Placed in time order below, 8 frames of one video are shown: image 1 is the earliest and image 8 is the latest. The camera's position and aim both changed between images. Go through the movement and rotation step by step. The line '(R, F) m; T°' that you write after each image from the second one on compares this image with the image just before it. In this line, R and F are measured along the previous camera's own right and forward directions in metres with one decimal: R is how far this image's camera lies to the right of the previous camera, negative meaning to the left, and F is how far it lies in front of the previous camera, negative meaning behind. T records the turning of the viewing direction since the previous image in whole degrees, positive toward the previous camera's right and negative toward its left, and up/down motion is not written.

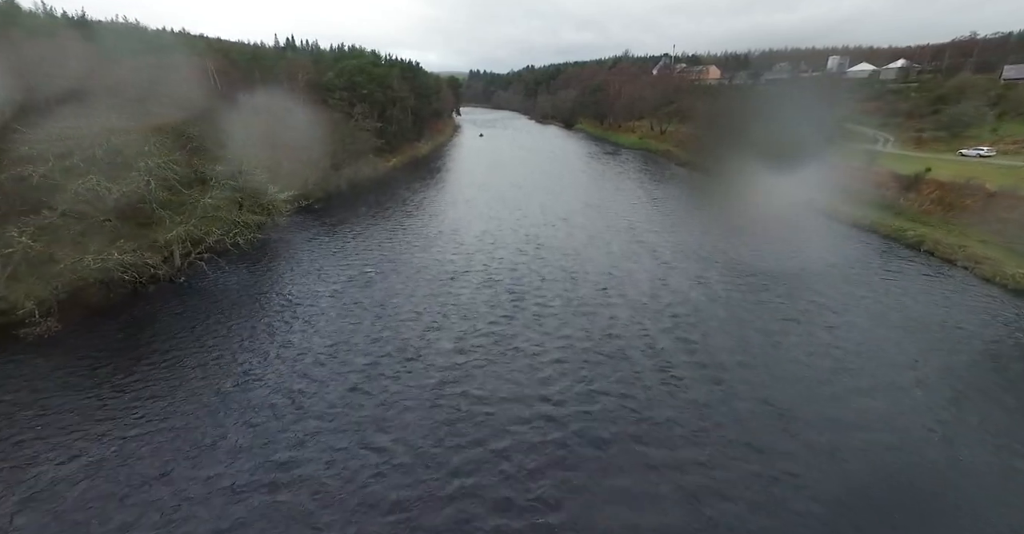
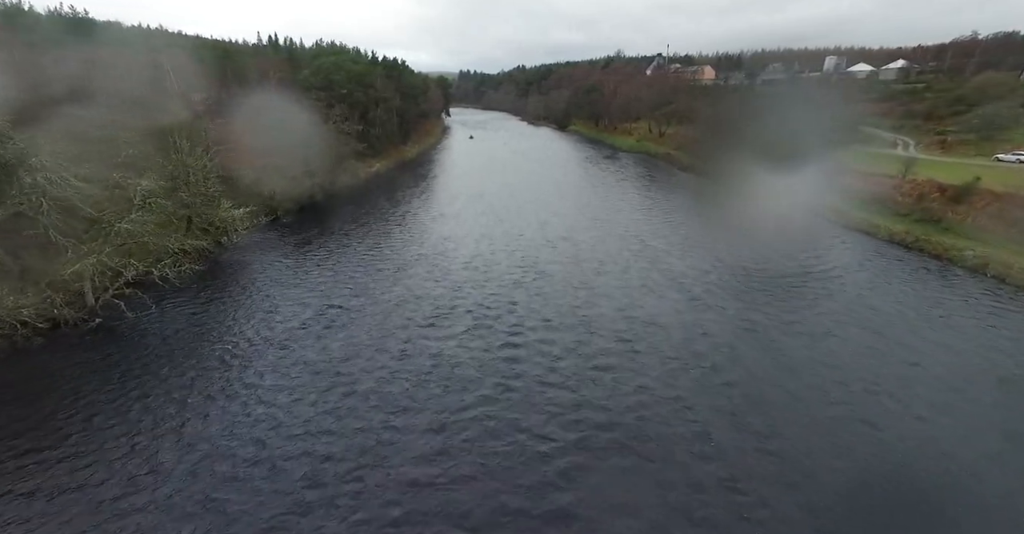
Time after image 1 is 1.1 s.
(-0.2, +5.6) m; +1°
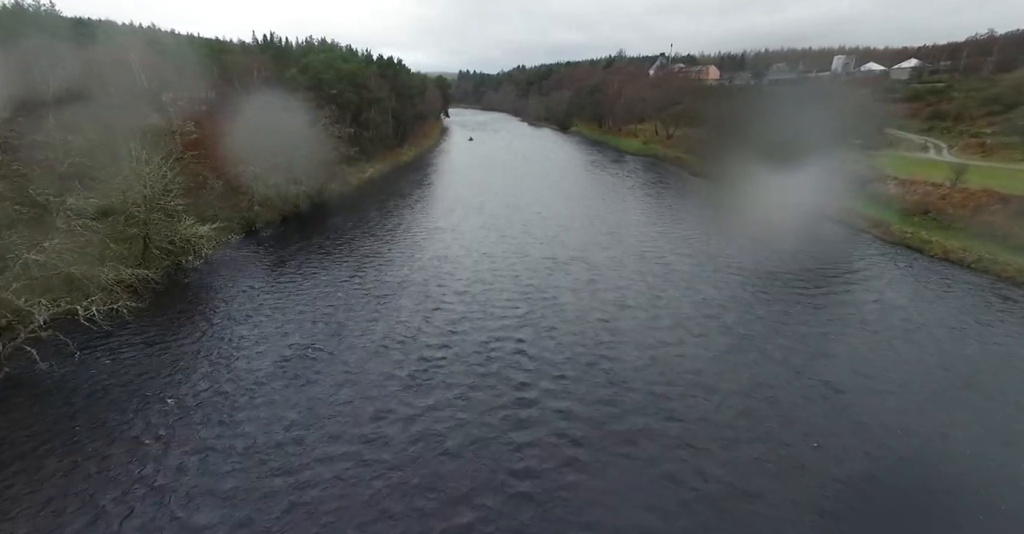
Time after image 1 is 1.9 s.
(-0.3, +4.6) m; 0°
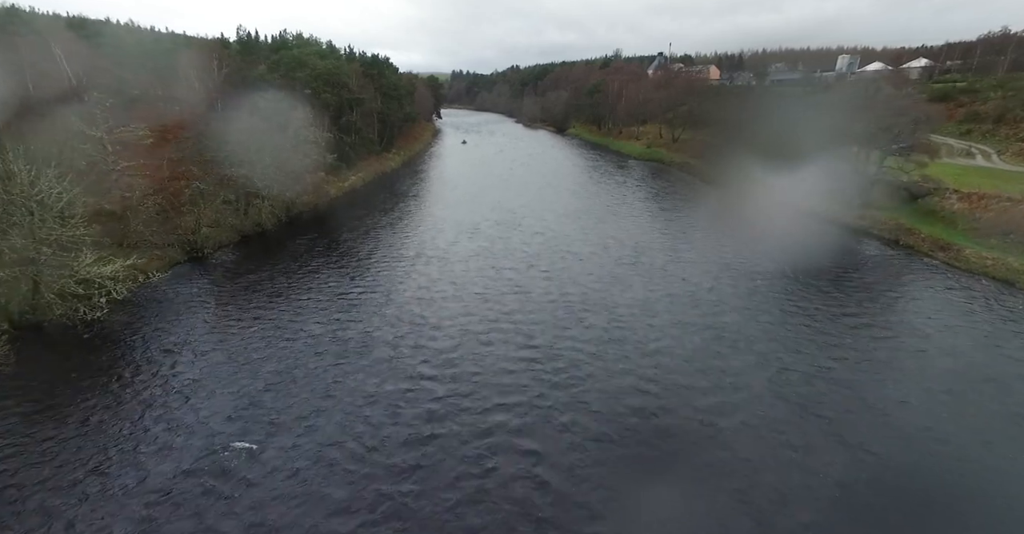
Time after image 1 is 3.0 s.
(-0.3, +6.8) m; +1°
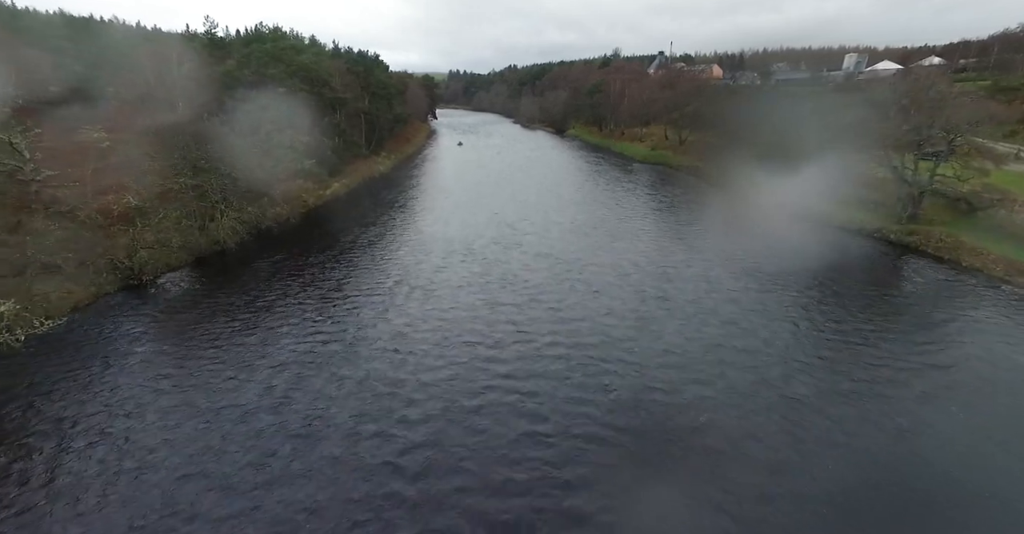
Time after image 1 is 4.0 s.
(-0.1, +5.8) m; 0°
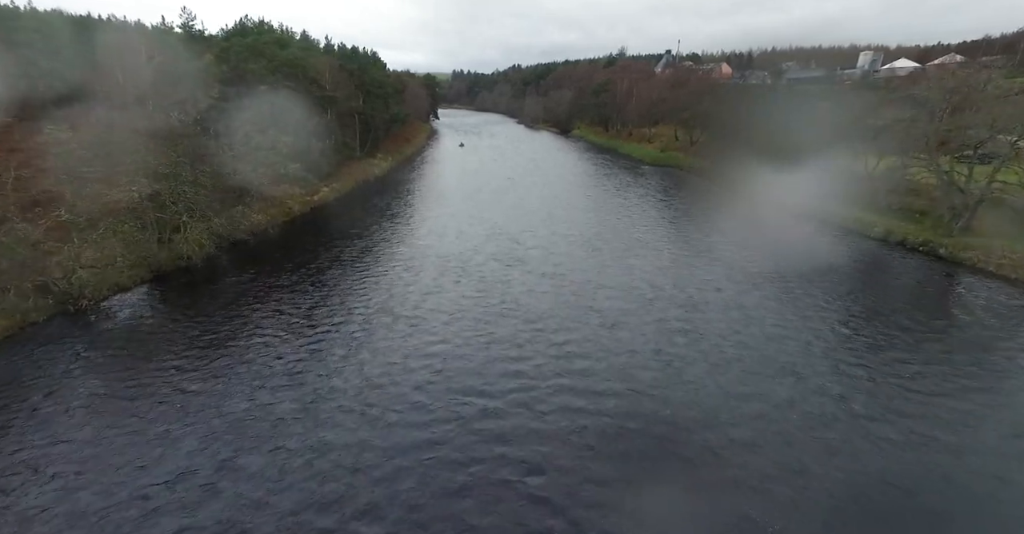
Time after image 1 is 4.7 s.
(+0.2, +4.5) m; 0°
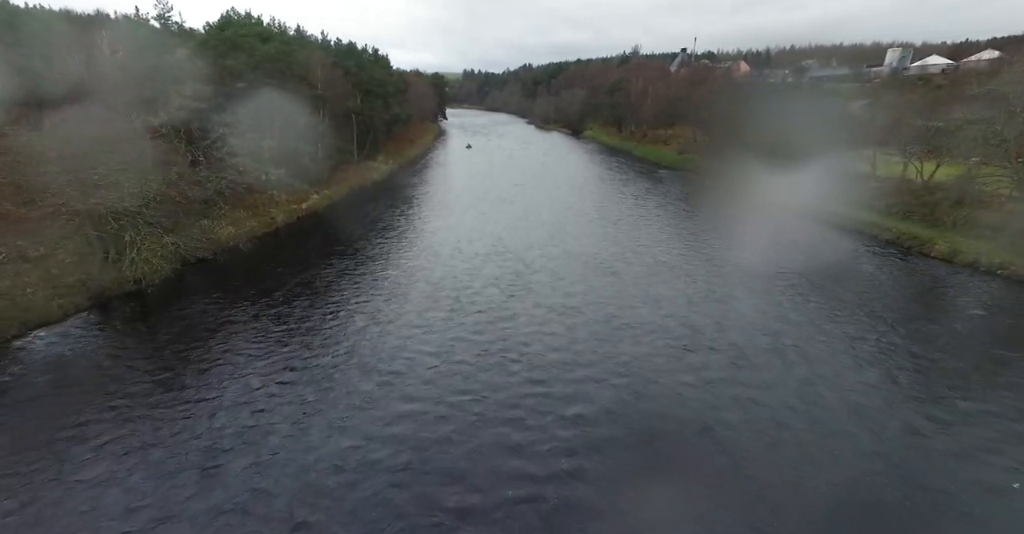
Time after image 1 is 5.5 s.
(+0.4, +5.2) m; -1°
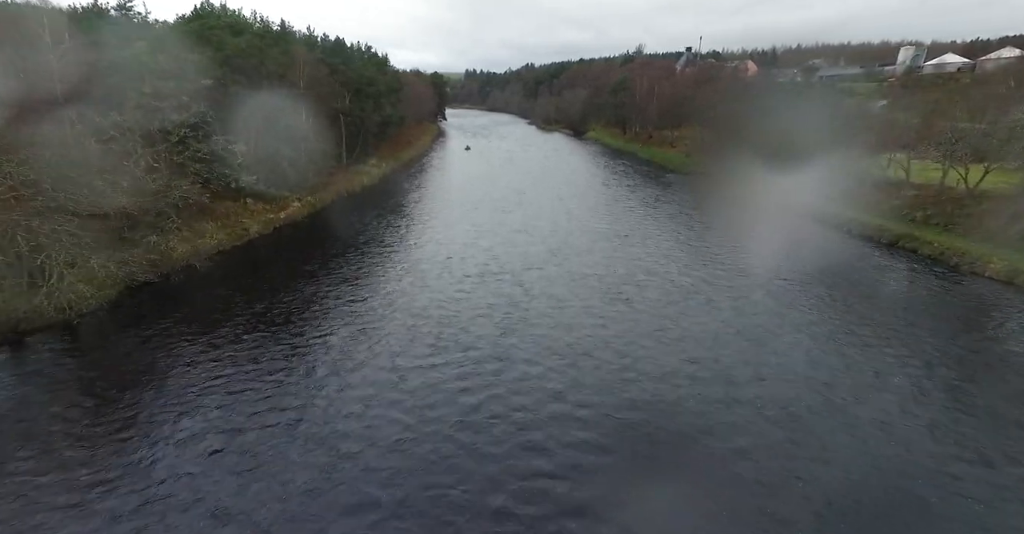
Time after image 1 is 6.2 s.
(+0.4, +4.4) m; 0°
